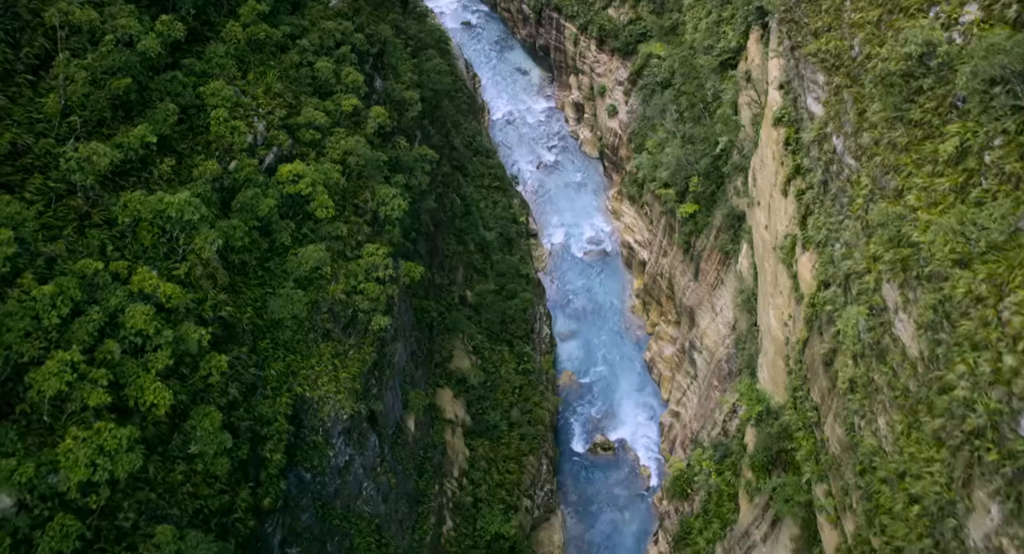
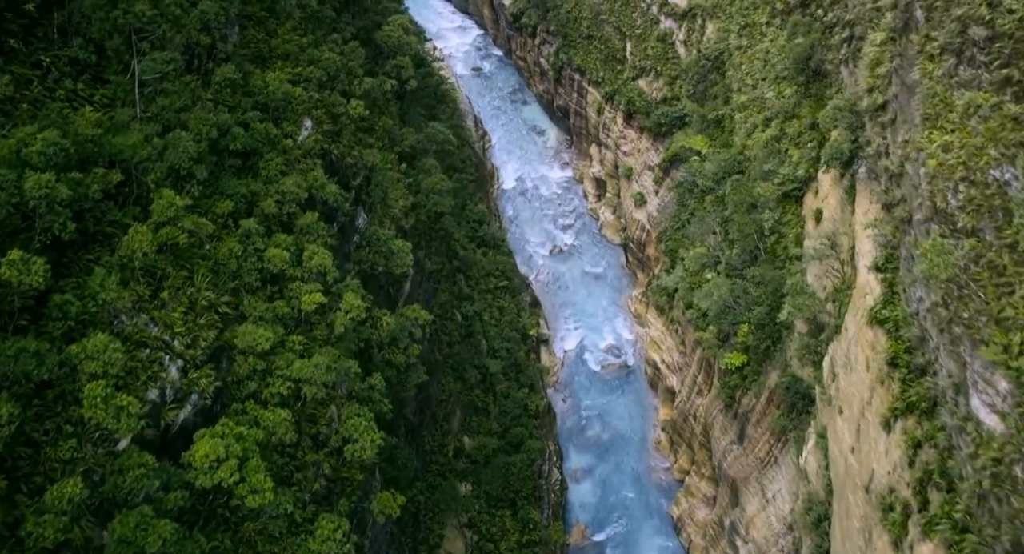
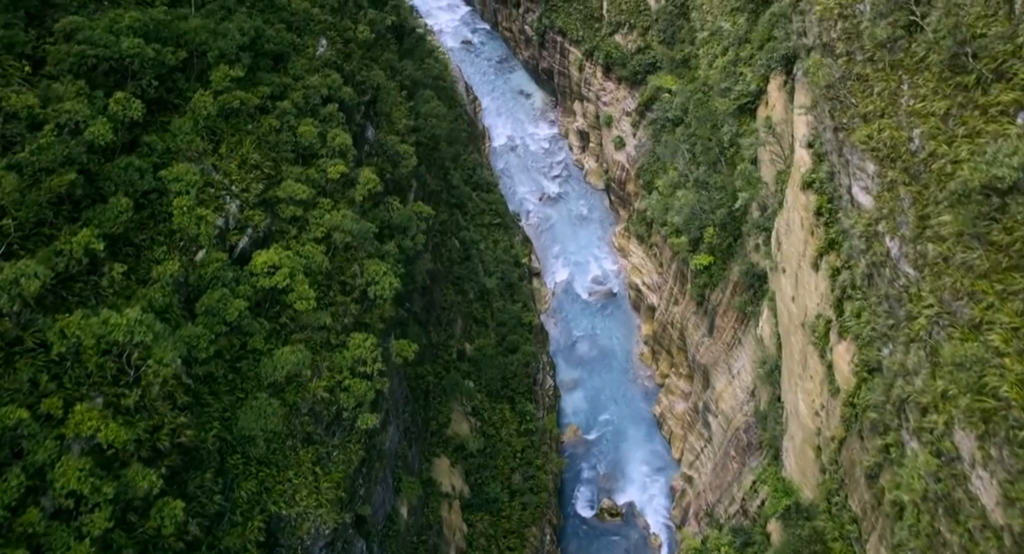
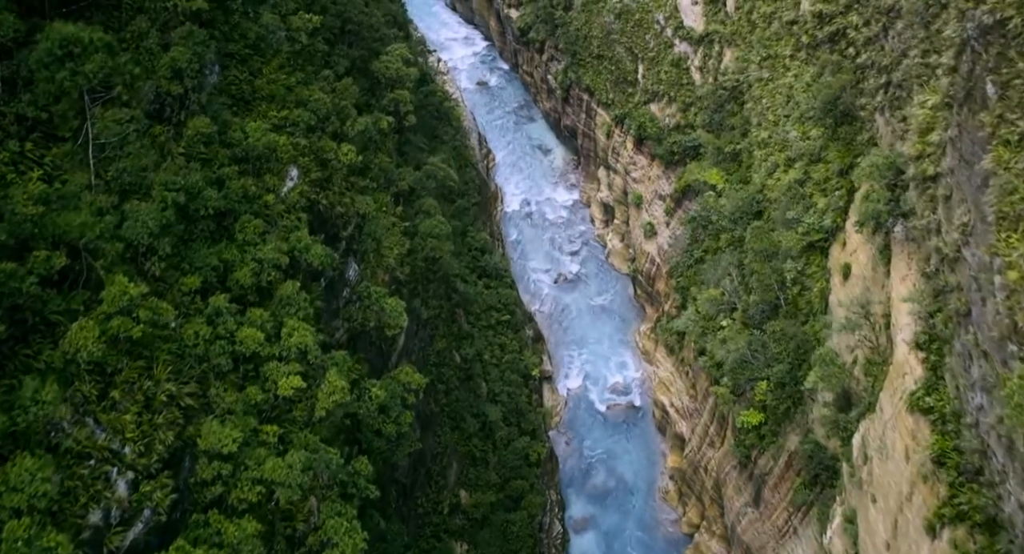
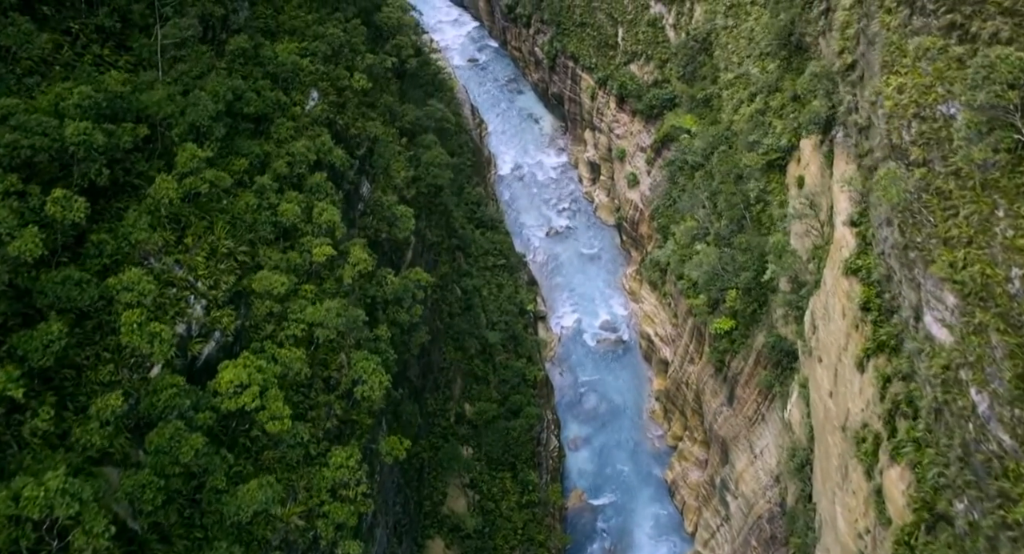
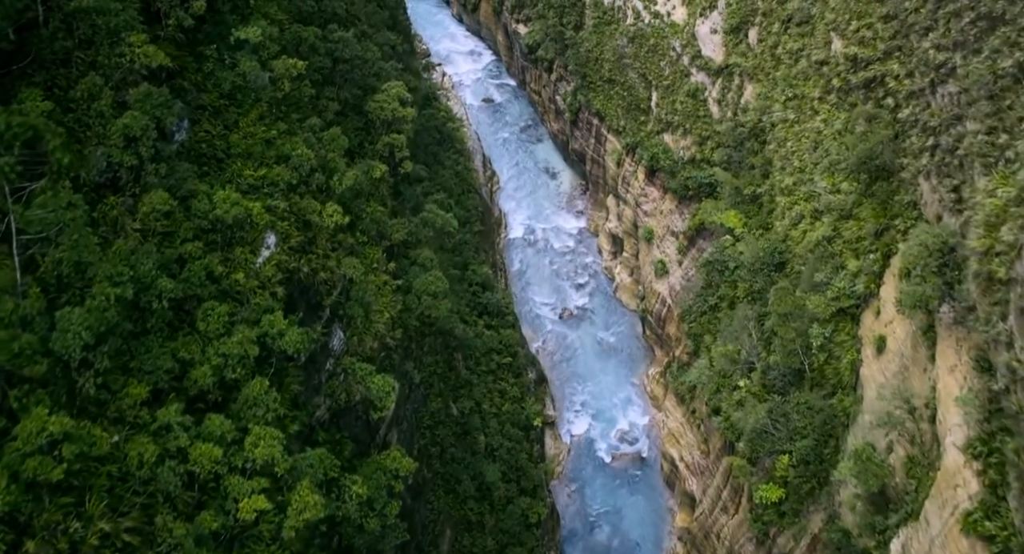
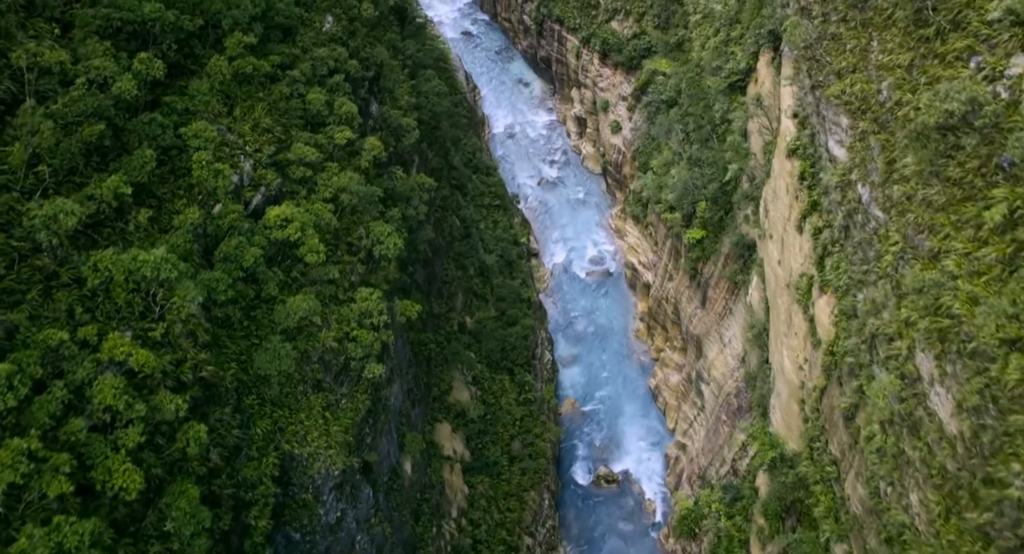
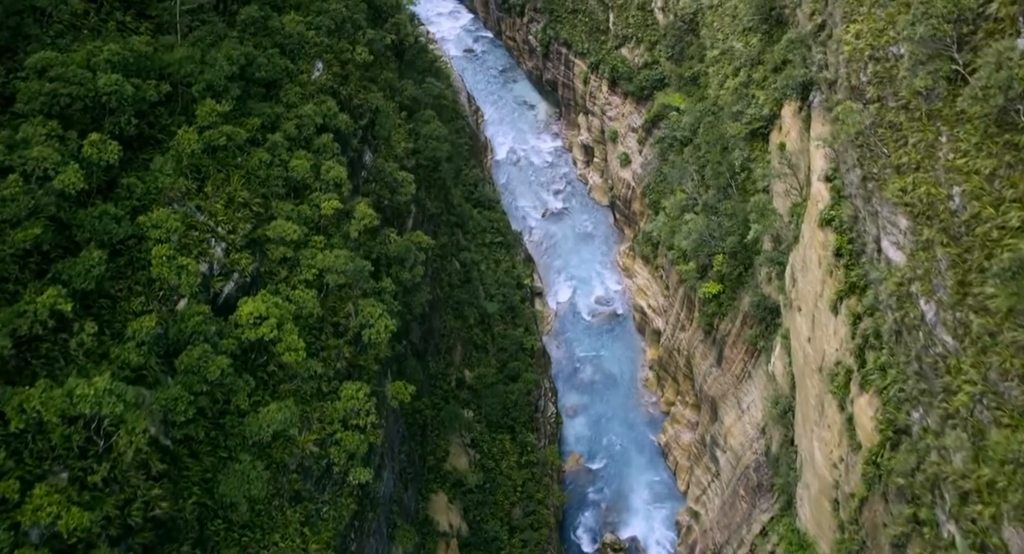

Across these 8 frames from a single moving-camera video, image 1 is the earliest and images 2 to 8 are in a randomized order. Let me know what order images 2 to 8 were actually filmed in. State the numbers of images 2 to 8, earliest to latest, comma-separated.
7, 3, 8, 5, 2, 4, 6
